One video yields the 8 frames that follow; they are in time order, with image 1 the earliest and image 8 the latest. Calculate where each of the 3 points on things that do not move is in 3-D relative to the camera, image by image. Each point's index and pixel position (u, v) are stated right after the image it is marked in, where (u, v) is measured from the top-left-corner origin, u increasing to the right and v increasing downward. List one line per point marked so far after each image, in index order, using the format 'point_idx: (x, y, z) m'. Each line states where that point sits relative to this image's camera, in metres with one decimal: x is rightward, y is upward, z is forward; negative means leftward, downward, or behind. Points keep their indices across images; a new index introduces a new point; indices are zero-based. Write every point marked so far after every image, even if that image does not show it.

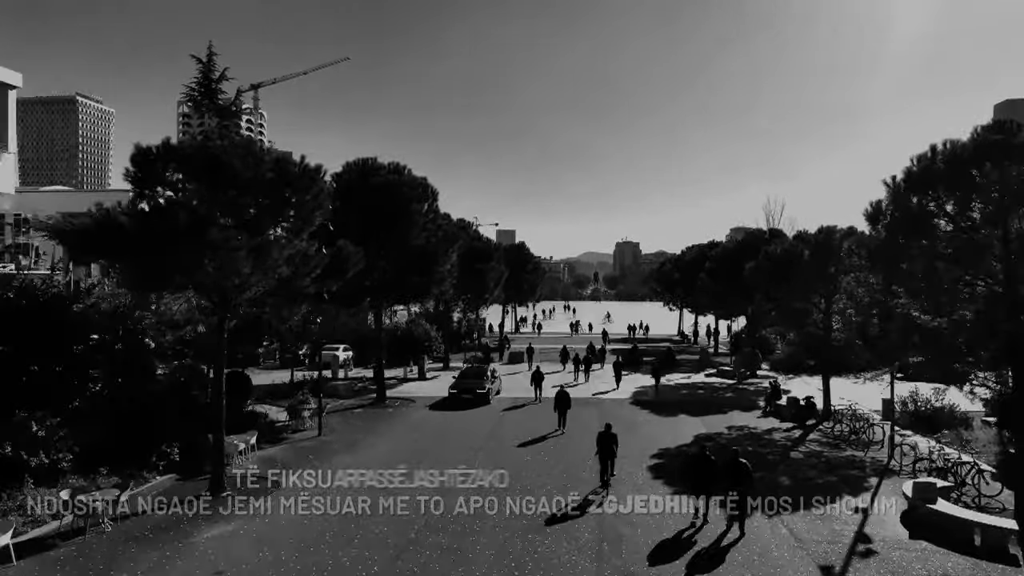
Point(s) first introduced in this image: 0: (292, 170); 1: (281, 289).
0: (-4.6, +2.4, +12.6) m
1: (-4.9, 0.0, +12.7) m
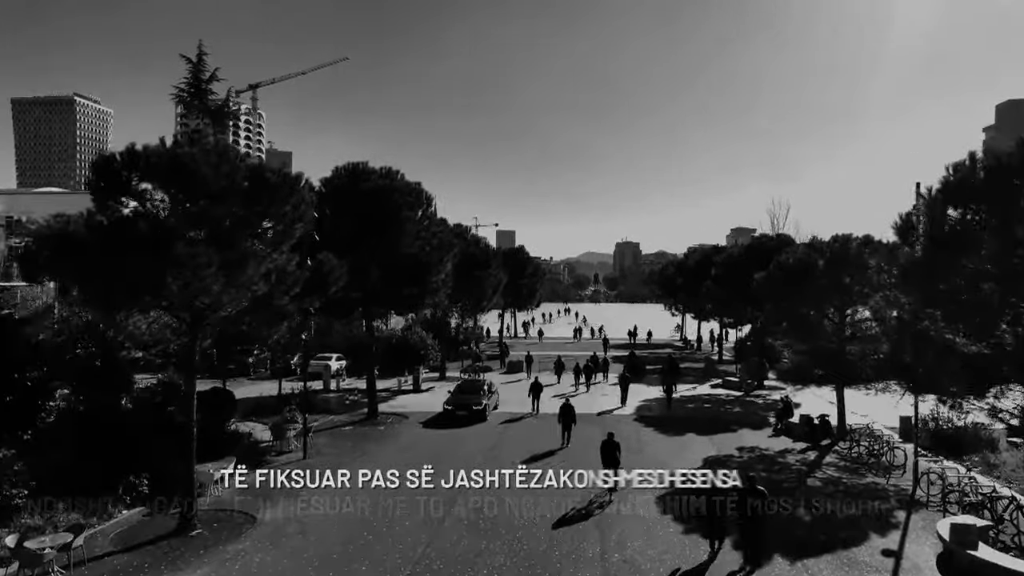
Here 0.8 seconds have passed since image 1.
0: (-4.7, +2.1, +11.6) m
1: (-4.9, -0.4, +11.7) m
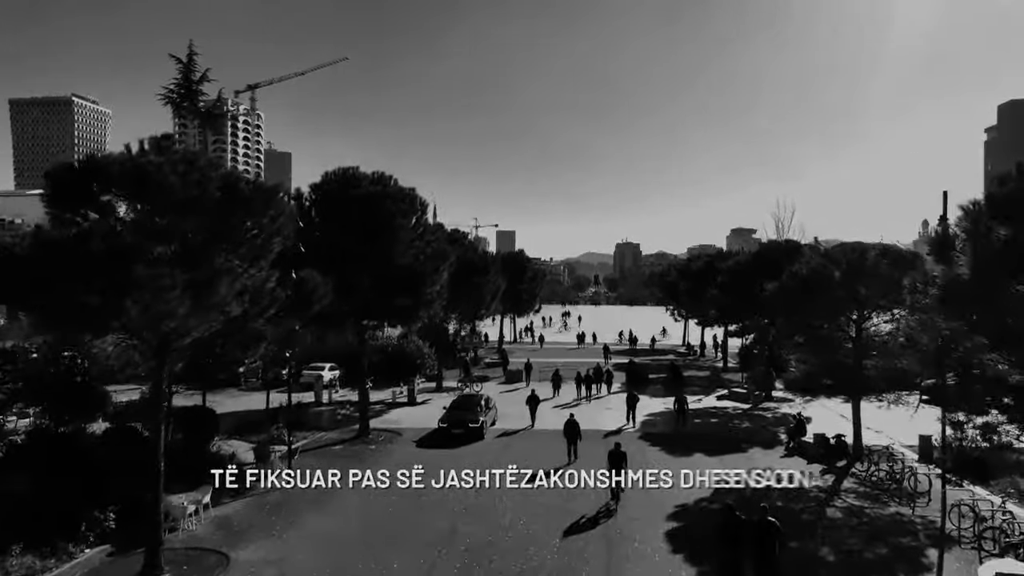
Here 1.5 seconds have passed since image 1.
0: (-4.7, +1.7, +10.7) m
1: (-5.0, -0.7, +10.7) m
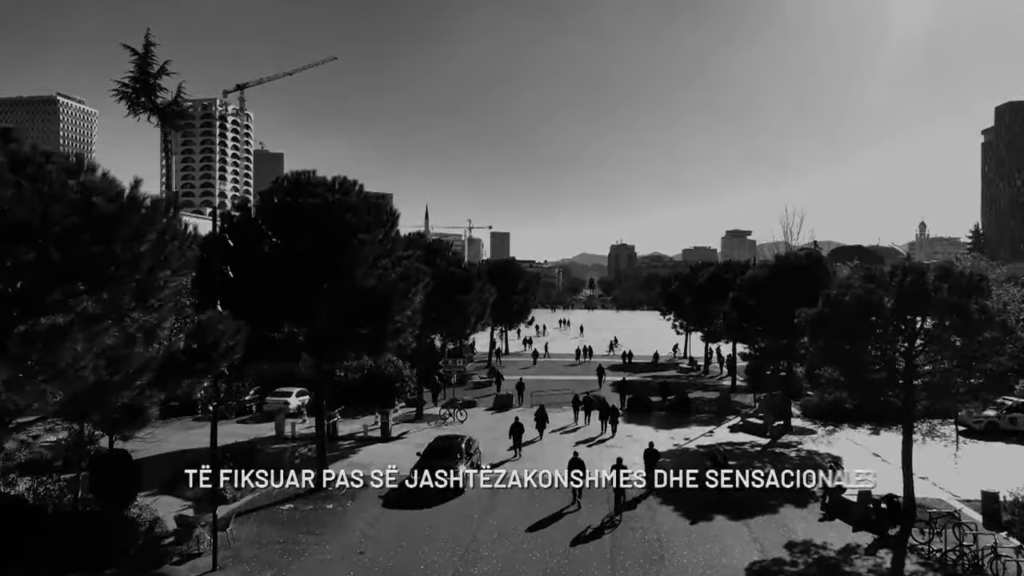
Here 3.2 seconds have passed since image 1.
0: (-5.1, +1.0, +7.6) m
1: (-5.3, -1.4, +7.7) m
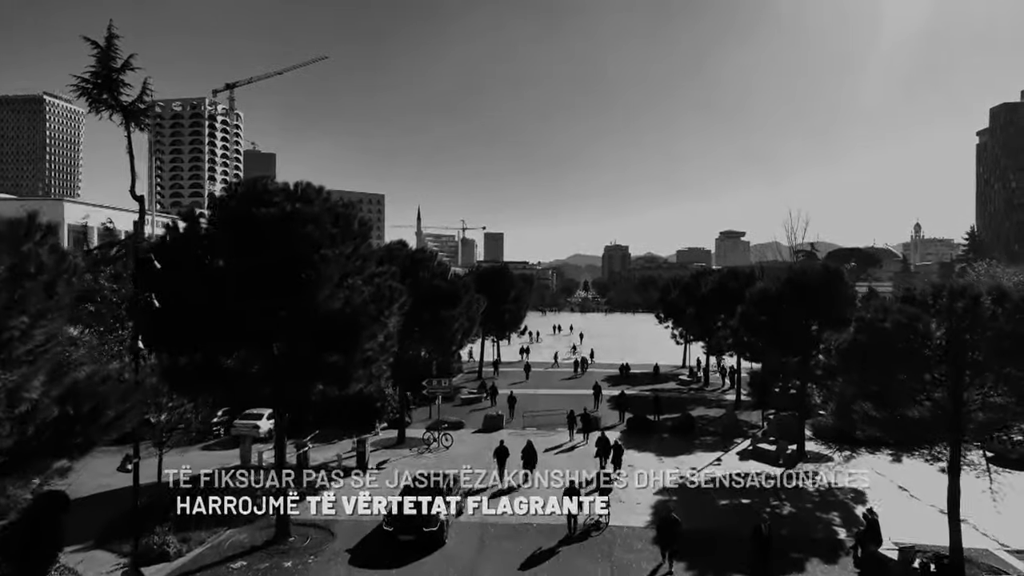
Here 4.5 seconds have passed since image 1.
0: (-5.3, +0.5, +5.5) m
1: (-5.5, -1.9, +5.6) m
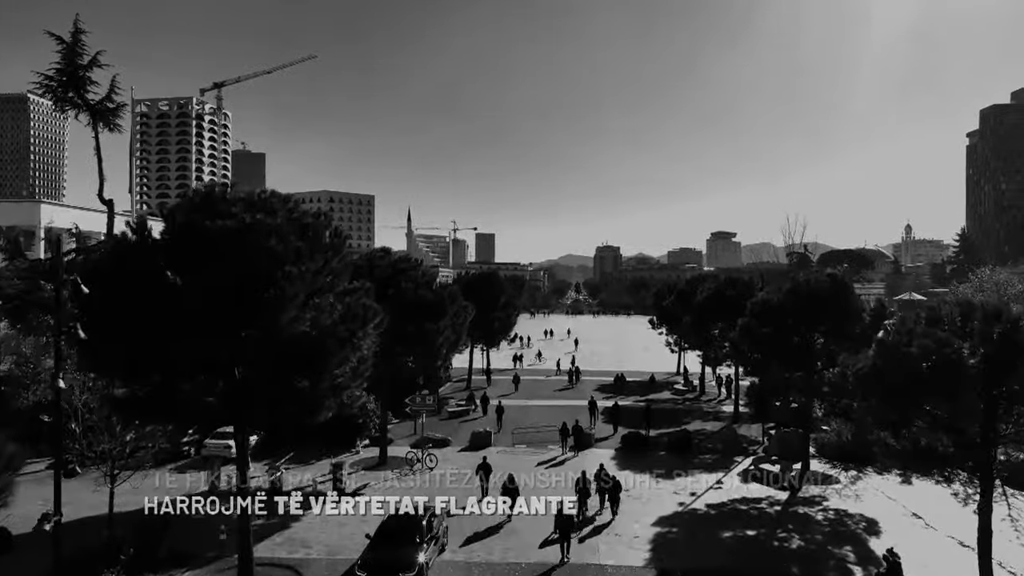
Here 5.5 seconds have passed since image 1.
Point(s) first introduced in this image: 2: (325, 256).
0: (-5.4, +0.1, +4.1) m
1: (-5.7, -2.3, +4.2) m
2: (-4.2, +0.8, +13.7) m
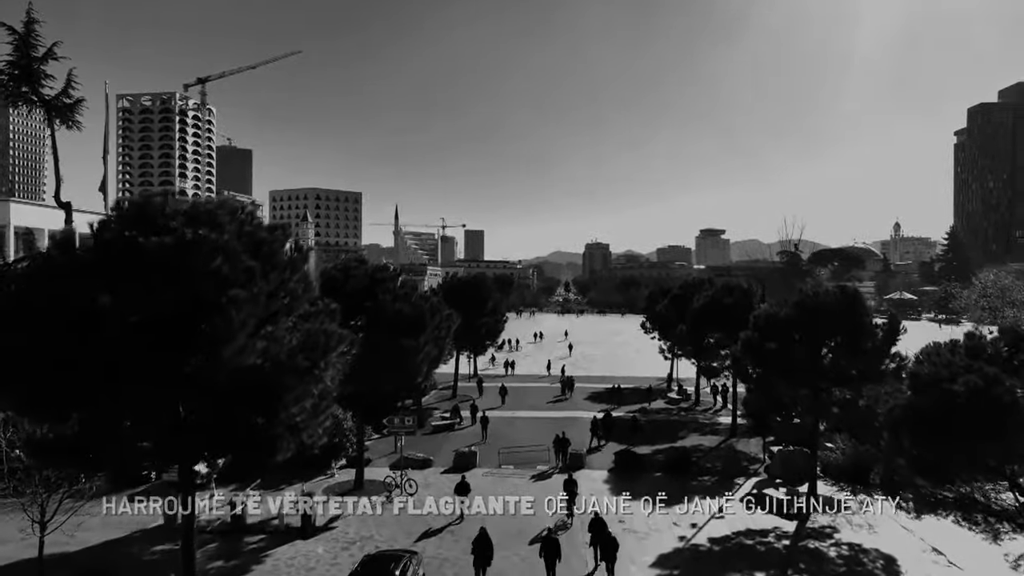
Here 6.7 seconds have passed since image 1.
0: (-5.6, -0.4, +2.5) m
1: (-5.8, -2.8, +2.5) m
2: (-4.5, +0.3, +12.1) m
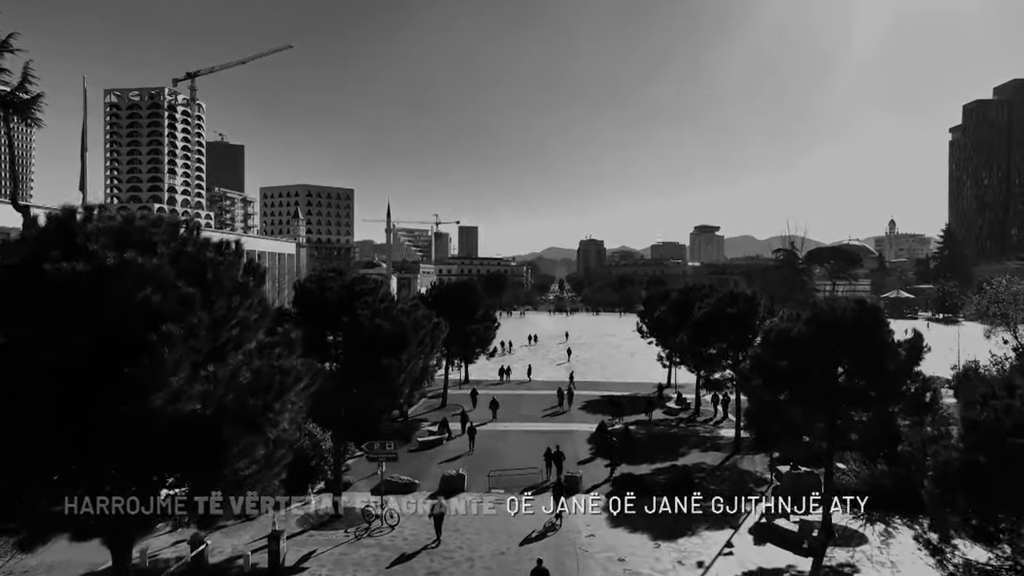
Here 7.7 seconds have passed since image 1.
0: (-5.7, -0.9, +0.8) m
1: (-6.0, -3.4, +0.9) m
2: (-4.7, -0.1, +10.4) m
